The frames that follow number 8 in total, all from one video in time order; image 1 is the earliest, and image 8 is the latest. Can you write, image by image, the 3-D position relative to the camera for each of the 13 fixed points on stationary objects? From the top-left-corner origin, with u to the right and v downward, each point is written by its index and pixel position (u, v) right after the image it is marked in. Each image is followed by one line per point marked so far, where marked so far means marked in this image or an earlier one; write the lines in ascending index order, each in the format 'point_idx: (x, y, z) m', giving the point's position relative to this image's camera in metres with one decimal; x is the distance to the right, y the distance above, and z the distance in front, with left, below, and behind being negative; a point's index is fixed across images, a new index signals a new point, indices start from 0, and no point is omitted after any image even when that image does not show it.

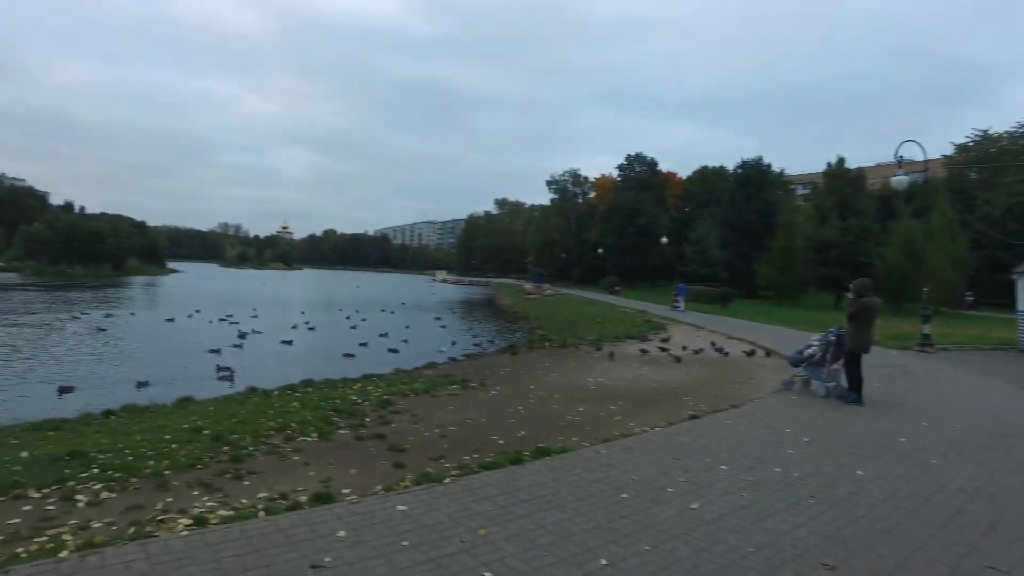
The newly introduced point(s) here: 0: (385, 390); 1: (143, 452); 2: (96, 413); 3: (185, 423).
0: (-2.9, -2.3, +14.9) m
1: (-5.1, -2.3, +9.1) m
2: (-8.0, -2.4, +12.7) m
3: (-5.6, -2.3, +11.3) m
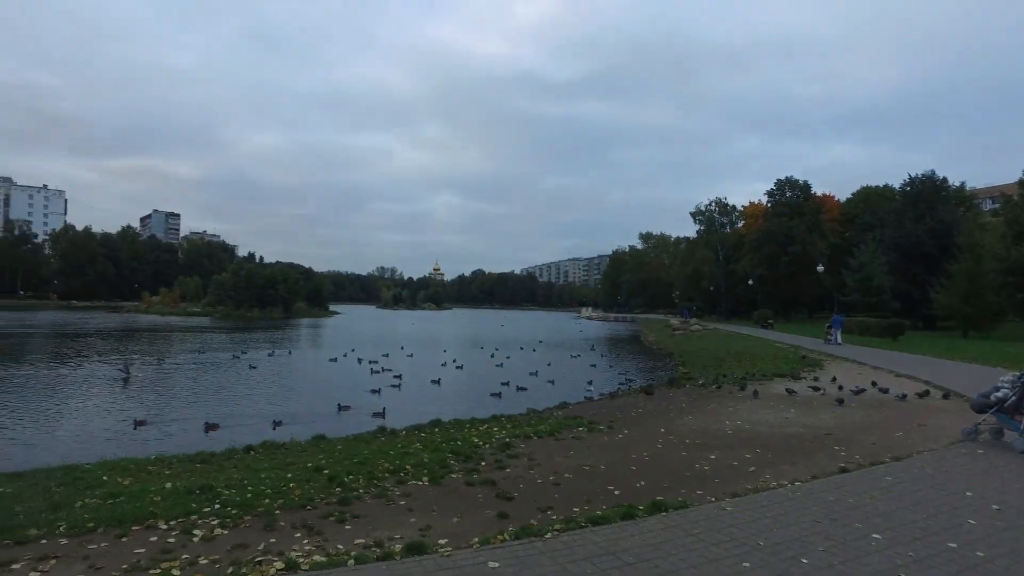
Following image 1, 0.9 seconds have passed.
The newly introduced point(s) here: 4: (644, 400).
0: (-0.2, -3.1, +14.5) m
1: (-3.6, -2.9, +9.4) m
2: (-5.6, -3.3, +13.5) m
3: (-3.5, -3.1, +11.6) m
4: (+3.8, -3.3, +19.0) m
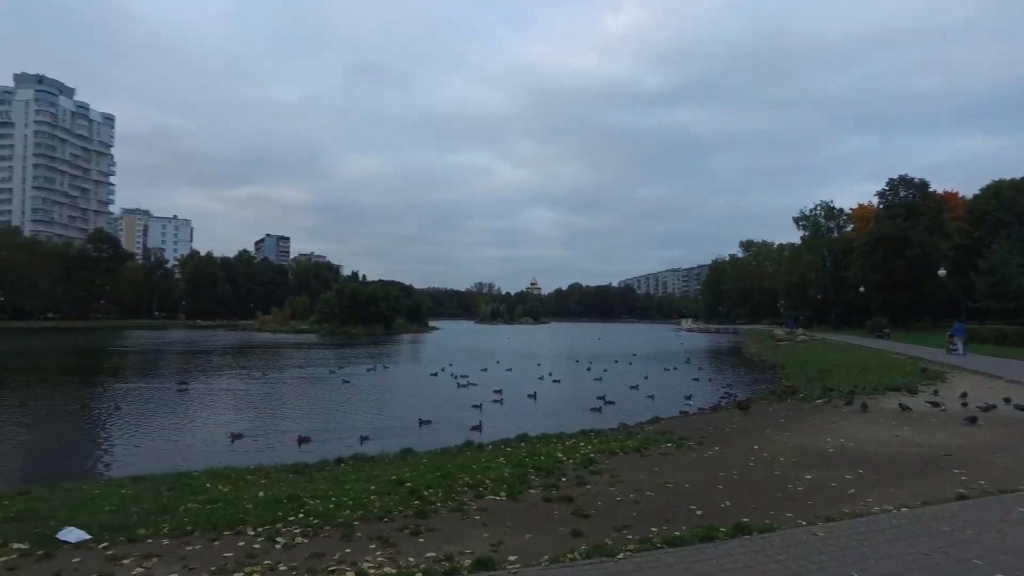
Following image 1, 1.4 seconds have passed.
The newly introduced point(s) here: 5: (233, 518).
0: (+1.7, -3.4, +14.3) m
1: (-2.5, -3.1, +9.7) m
2: (-3.9, -3.7, +14.0) m
3: (-2.1, -3.4, +11.9) m
4: (+6.3, -3.5, +18.1) m
5: (-3.8, -3.1, +8.9) m
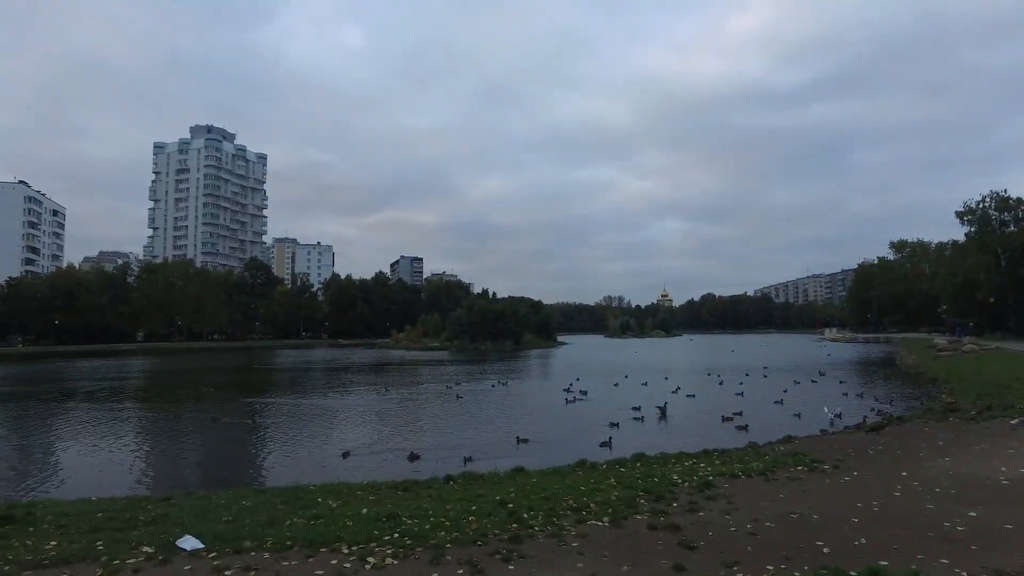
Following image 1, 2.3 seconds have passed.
0: (+3.9, -3.6, +13.2) m
1: (-1.0, -3.4, +9.5) m
2: (-1.5, -4.0, +14.0) m
3: (-0.2, -3.6, +11.6) m
4: (+9.2, -3.6, +16.0) m
5: (-2.5, -3.4, +9.0) m
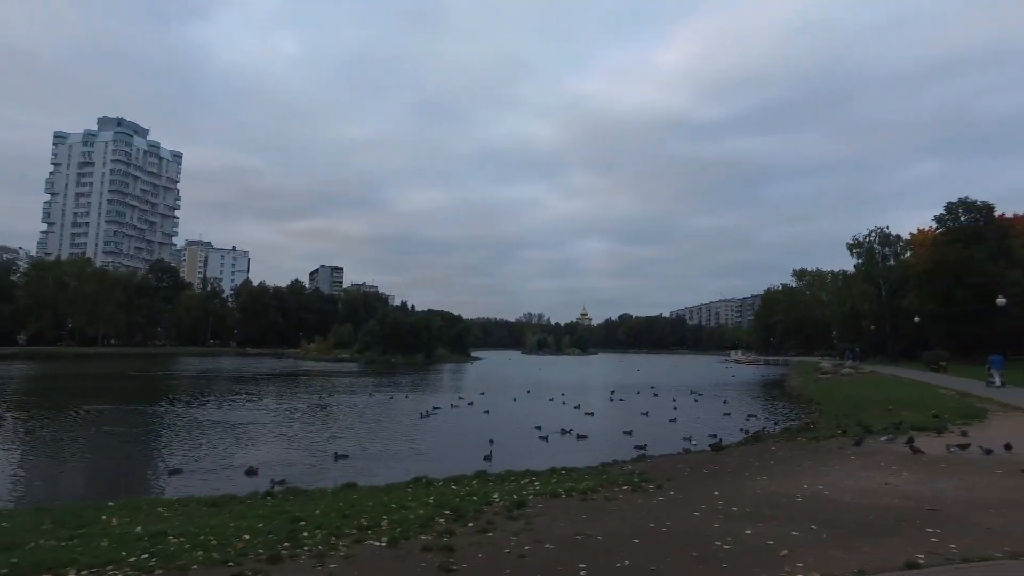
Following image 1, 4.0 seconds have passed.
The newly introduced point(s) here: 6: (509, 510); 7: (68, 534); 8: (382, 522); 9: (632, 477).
0: (+0.5, -3.8, +12.9) m
1: (-4.0, -3.4, +8.7) m
2: (-5.0, -4.1, +13.1) m
3: (-3.4, -3.7, +10.8) m
4: (+5.4, -4.2, +16.3) m
5: (-5.4, -3.3, +8.1) m
6: (-0.1, -3.5, +10.5) m
7: (-6.4, -3.6, +9.7) m
8: (-1.9, -3.5, +9.8) m
9: (+2.5, -3.9, +13.4) m
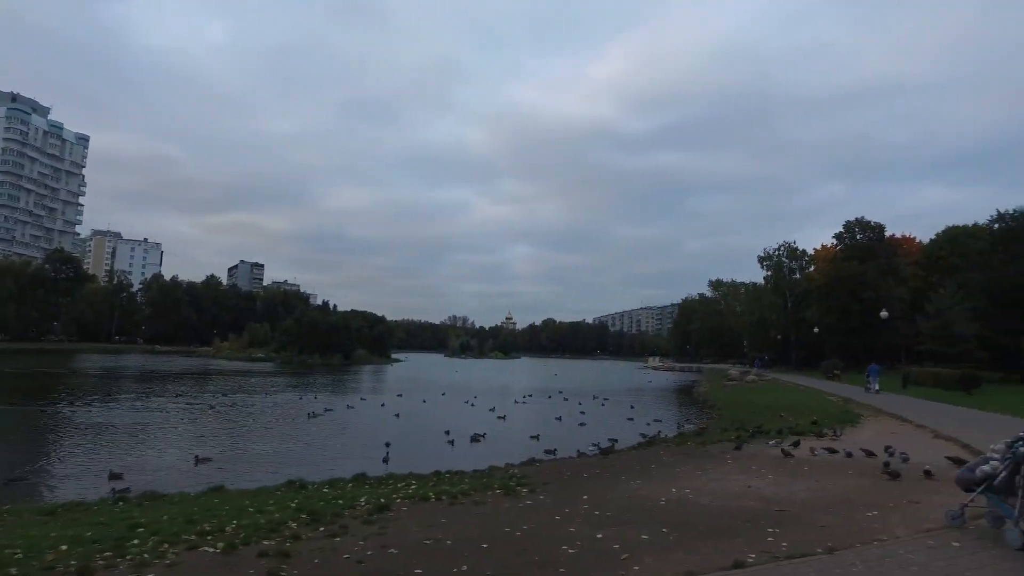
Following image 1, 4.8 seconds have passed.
0: (-1.9, -3.8, +12.6) m
1: (-5.9, -3.2, +8.0) m
2: (-7.4, -3.9, +12.3) m
3: (-5.6, -3.5, +10.1) m
4: (+2.7, -4.3, +16.4) m
5: (-7.3, -3.1, +7.2) m
6: (-2.2, -3.5, +10.1) m
7: (-8.4, -3.3, +8.7) m
8: (-4.0, -3.4, +9.3) m
9: (0.0, -3.9, +13.3) m
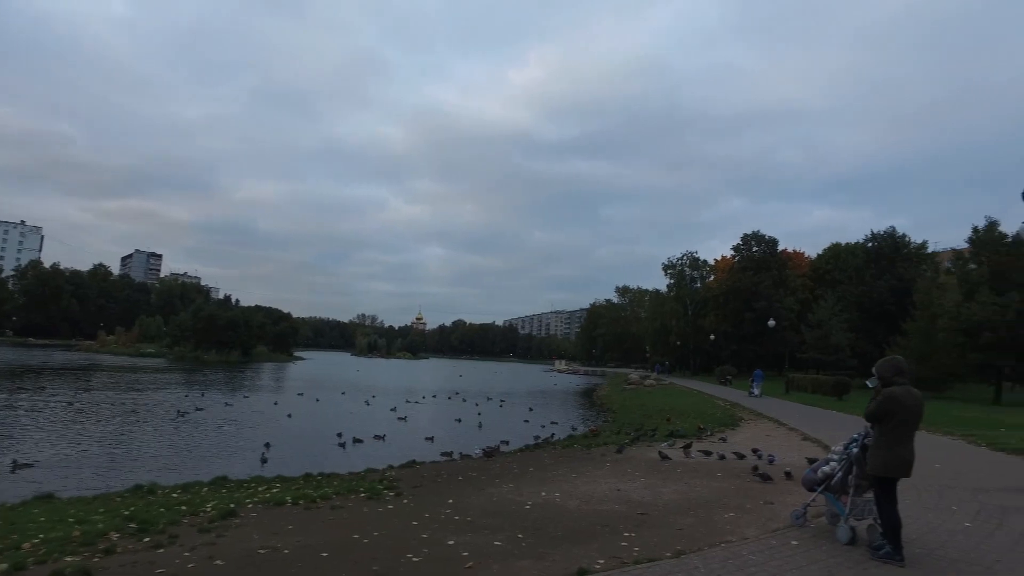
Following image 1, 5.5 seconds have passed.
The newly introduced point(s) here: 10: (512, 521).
0: (-4.3, -3.6, +11.7) m
1: (-7.7, -2.9, +6.7) m
2: (-9.7, -3.6, +10.7) m
3: (-7.6, -3.2, +8.9) m
4: (-0.3, -4.3, +16.2) m
5: (-8.9, -2.7, +5.7) m
6: (-4.3, -3.3, +9.3) m
7: (-10.2, -2.9, +7.0) m
8: (-5.9, -3.1, +8.2) m
9: (-2.5, -3.8, +12.7) m
10: (+0.1, -3.3, +9.4) m
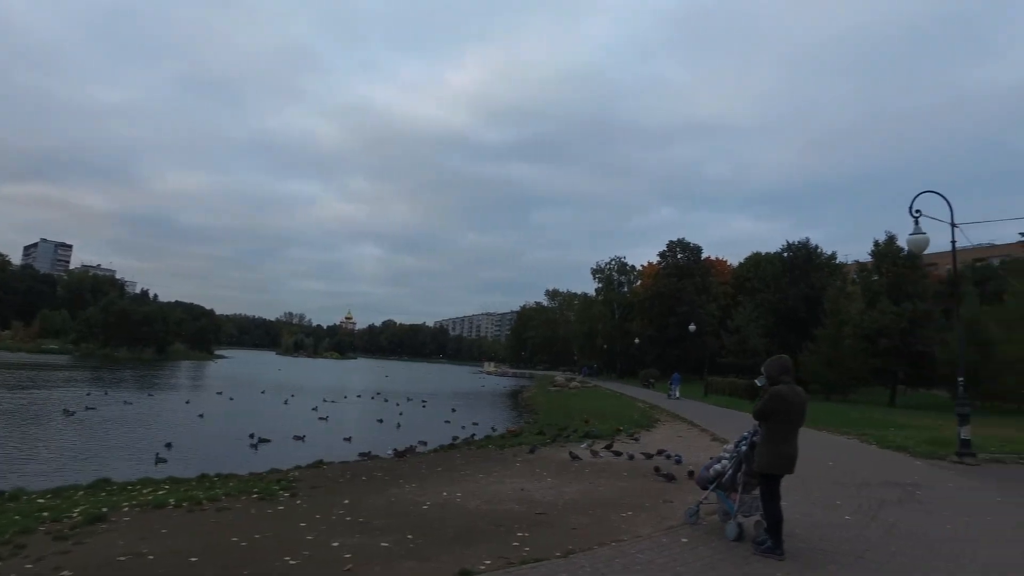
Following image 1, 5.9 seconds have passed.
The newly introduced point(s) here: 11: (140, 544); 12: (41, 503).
0: (-5.9, -3.4, +11.0) m
1: (-8.8, -2.6, +5.6) m
2: (-11.3, -3.2, +9.4) m
3: (-9.0, -3.0, +7.8) m
4: (-2.4, -4.2, +15.8) m
5: (-9.9, -2.4, +4.5) m
6: (-5.7, -3.1, +8.5) m
7: (-11.3, -2.6, +5.7) m
8: (-7.2, -2.9, +7.3) m
9: (-4.2, -3.6, +12.1) m
10: (-1.4, -3.2, +9.0) m
11: (-4.3, -3.0, +7.9) m
12: (-7.4, -3.4, +10.6) m
